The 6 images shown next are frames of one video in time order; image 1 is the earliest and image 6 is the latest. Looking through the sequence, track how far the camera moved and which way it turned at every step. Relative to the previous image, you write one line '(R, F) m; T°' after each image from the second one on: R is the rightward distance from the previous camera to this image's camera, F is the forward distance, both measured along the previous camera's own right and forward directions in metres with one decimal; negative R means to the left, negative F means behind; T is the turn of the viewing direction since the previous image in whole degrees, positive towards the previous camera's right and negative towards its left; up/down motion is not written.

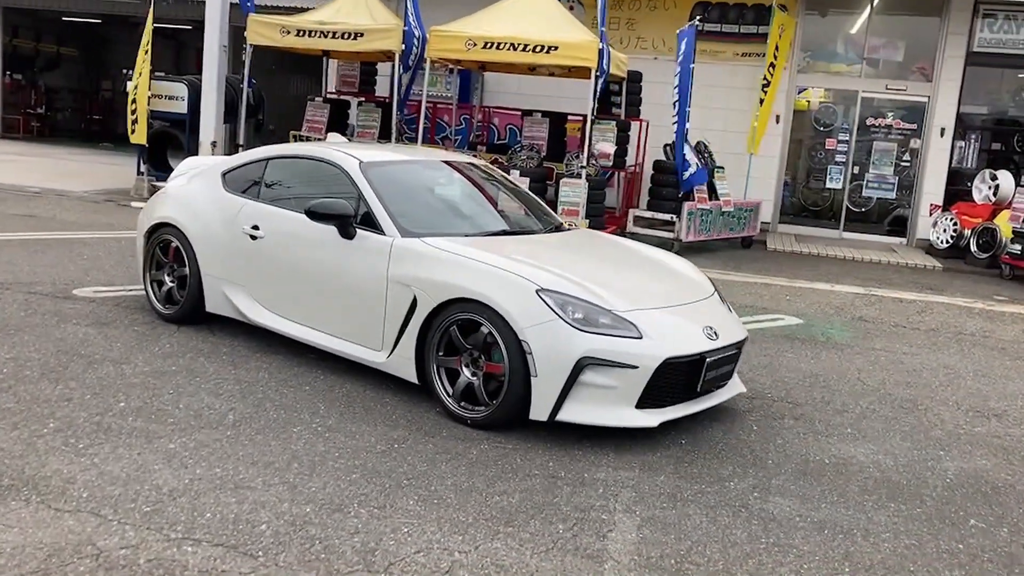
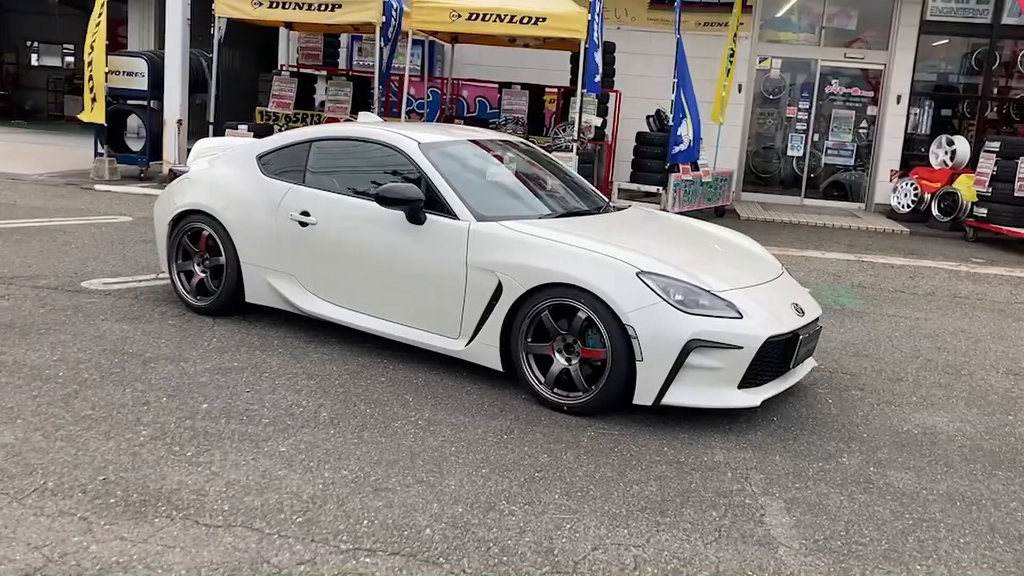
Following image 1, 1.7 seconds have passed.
(-0.9, +0.1) m; +5°
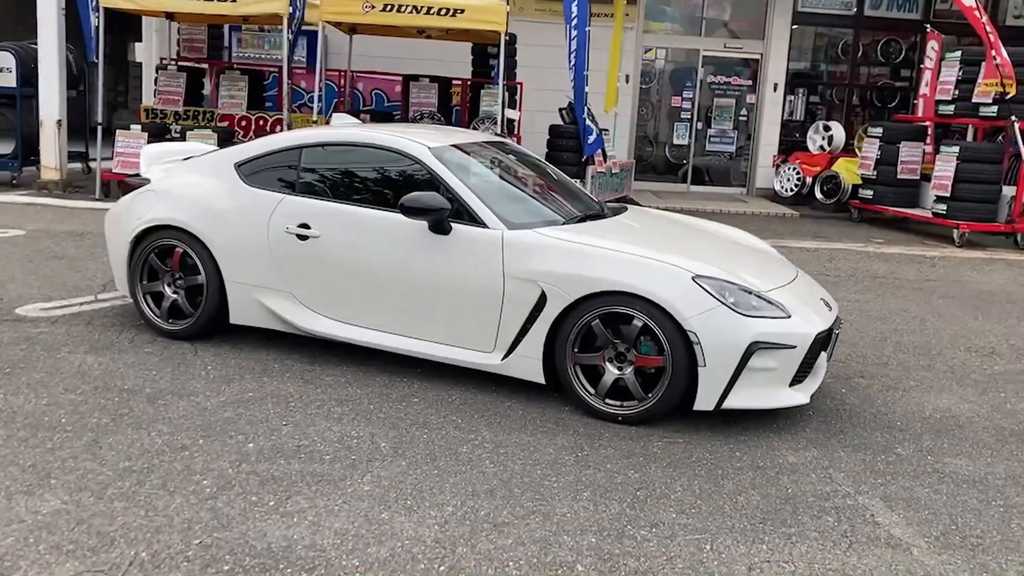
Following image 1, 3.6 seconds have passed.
(-1.0, +0.3) m; +10°
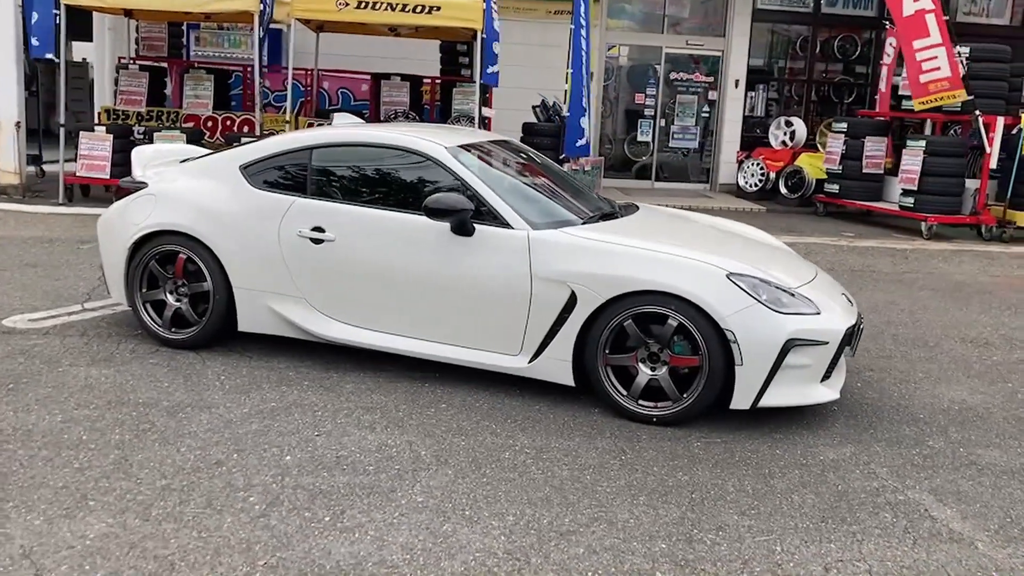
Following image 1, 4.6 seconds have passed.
(-0.4, +0.1) m; +4°
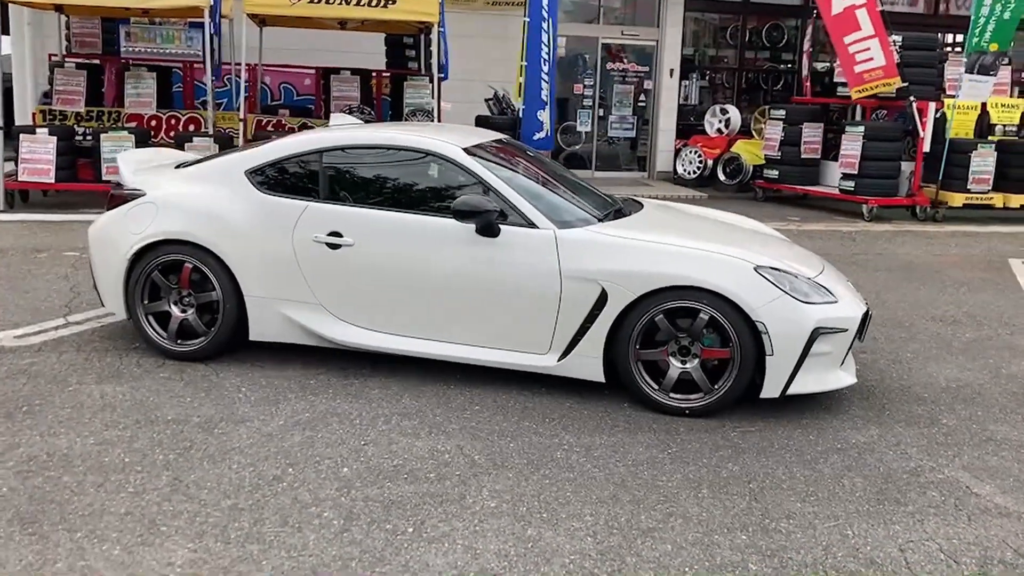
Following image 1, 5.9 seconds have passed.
(-0.6, 0.0) m; +6°
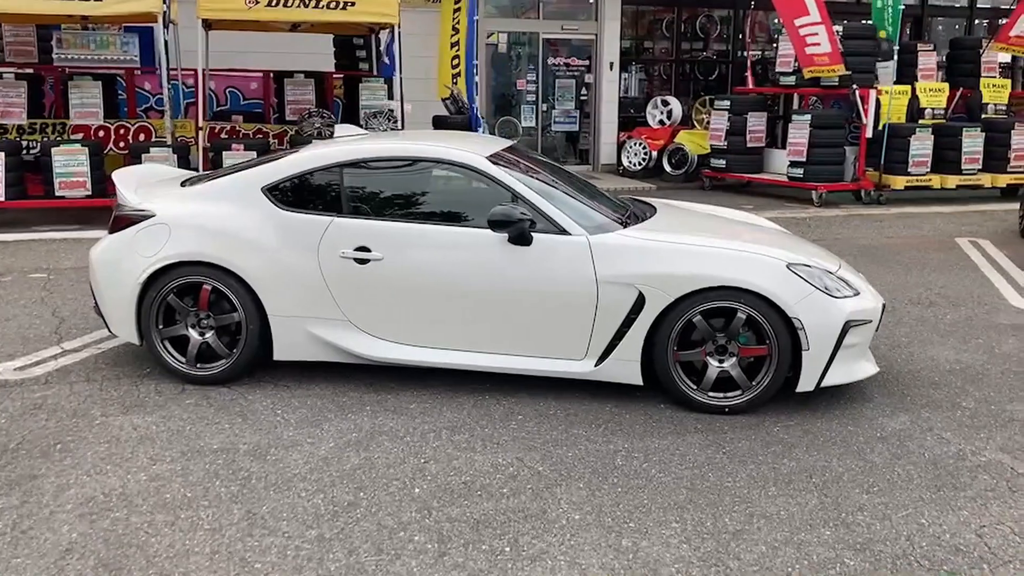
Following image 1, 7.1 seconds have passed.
(-0.6, 0.0) m; +5°
